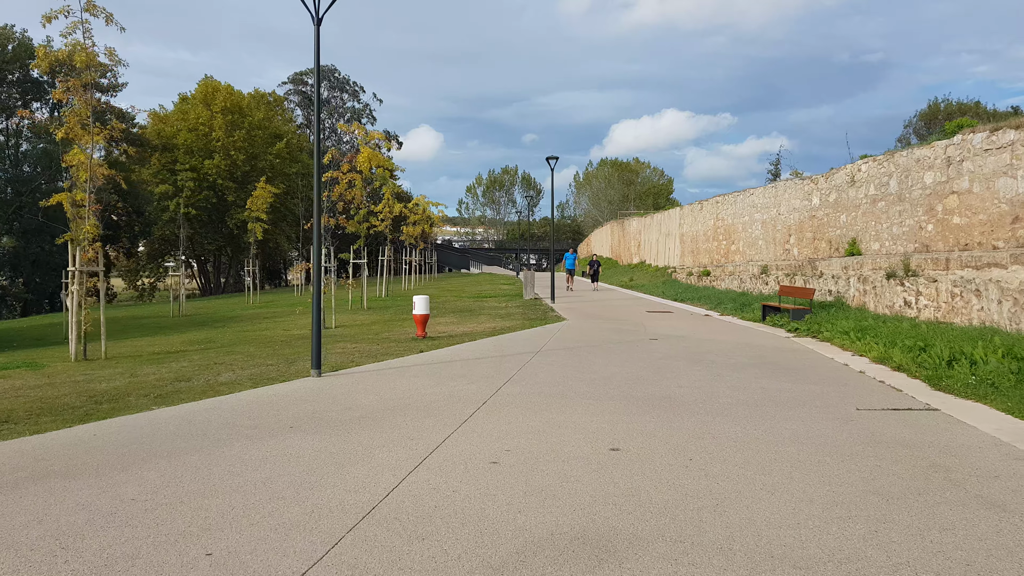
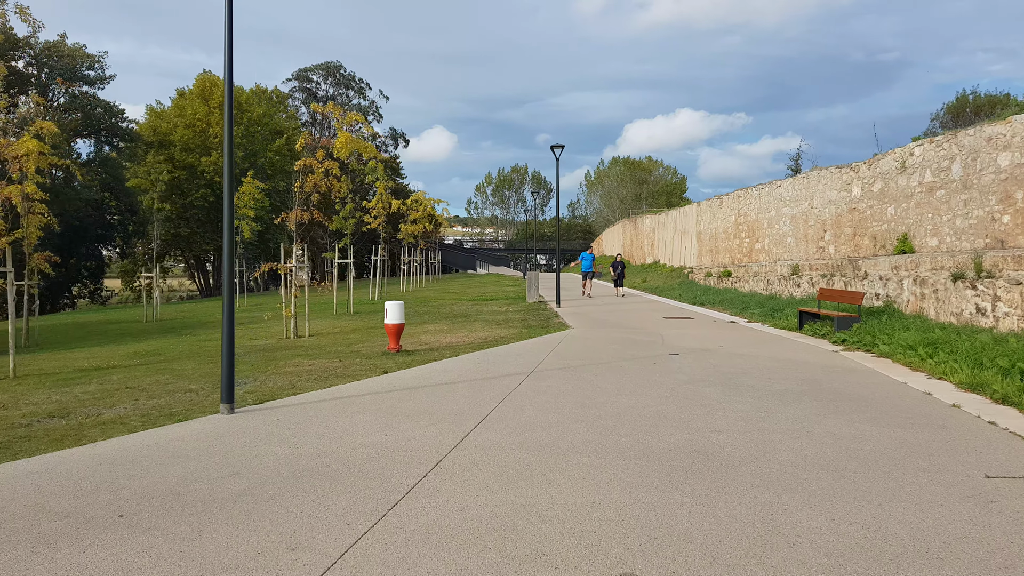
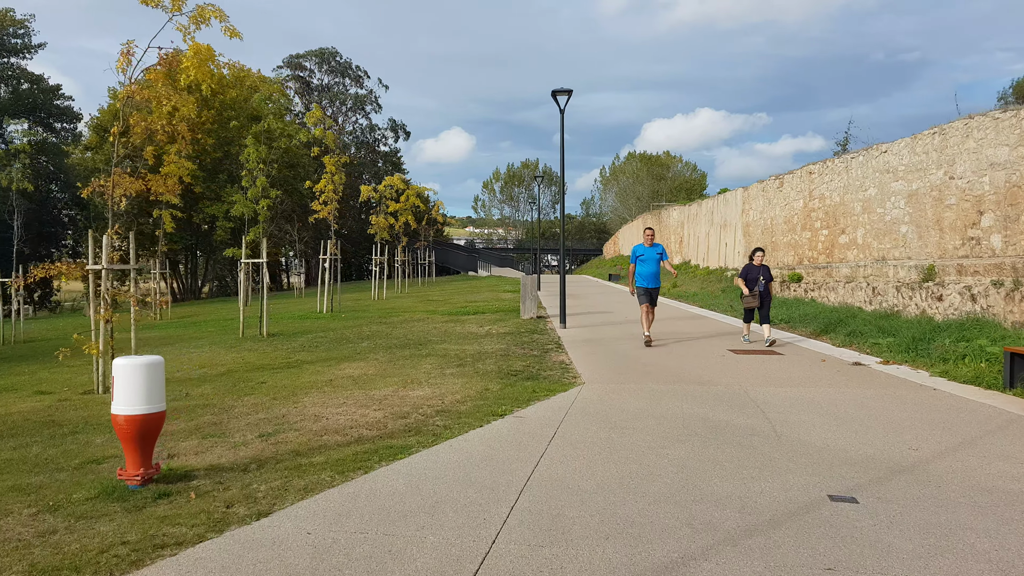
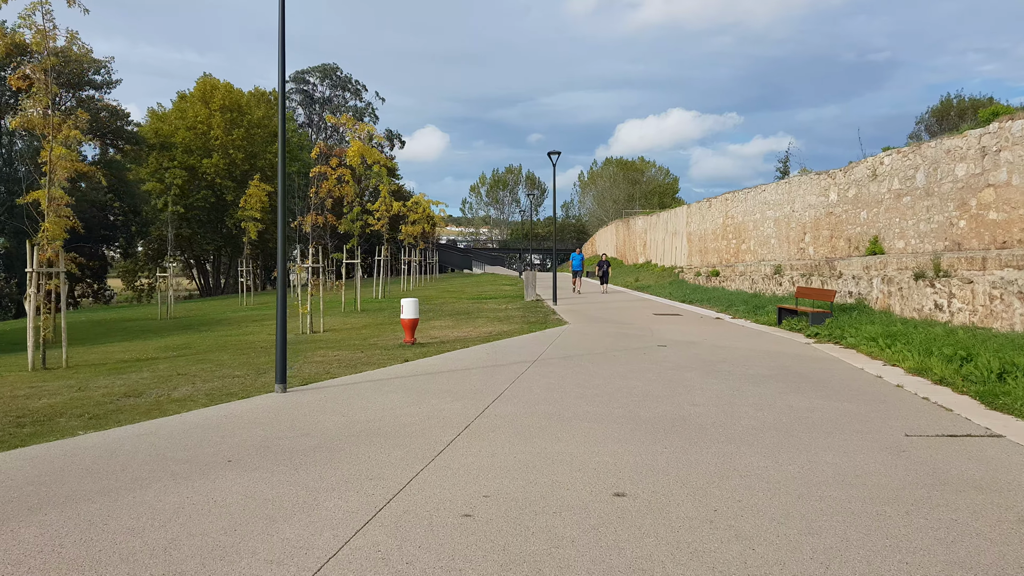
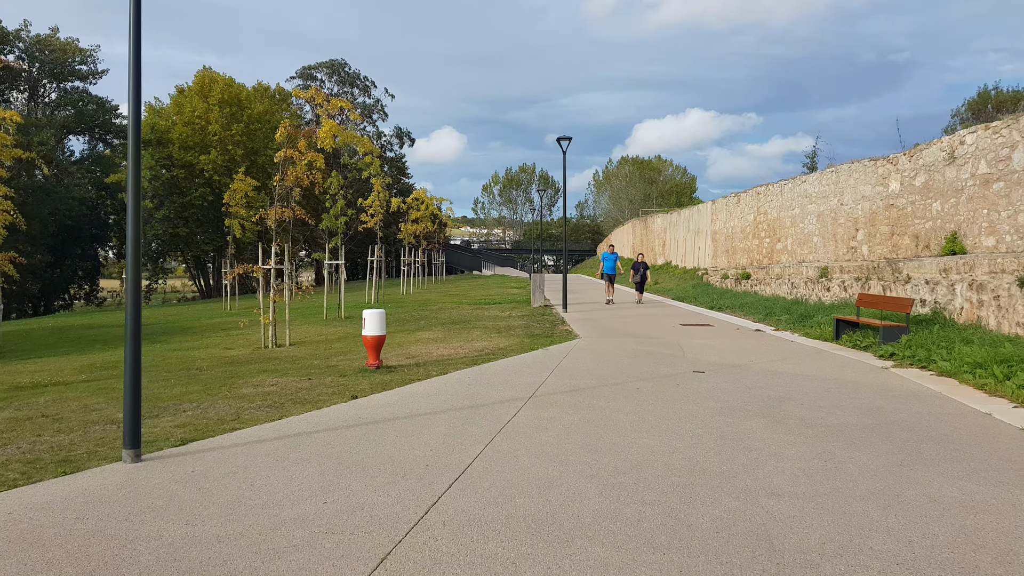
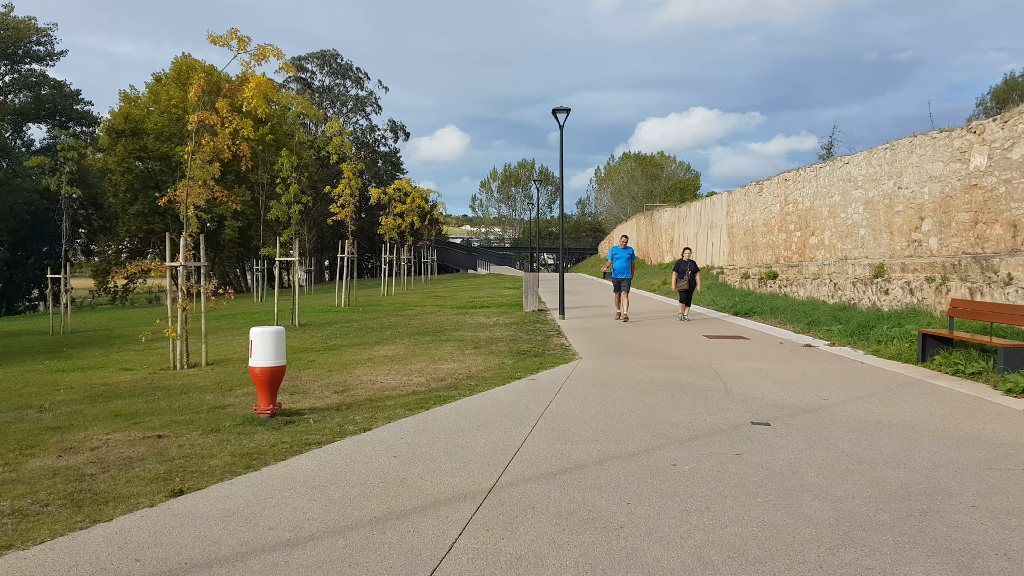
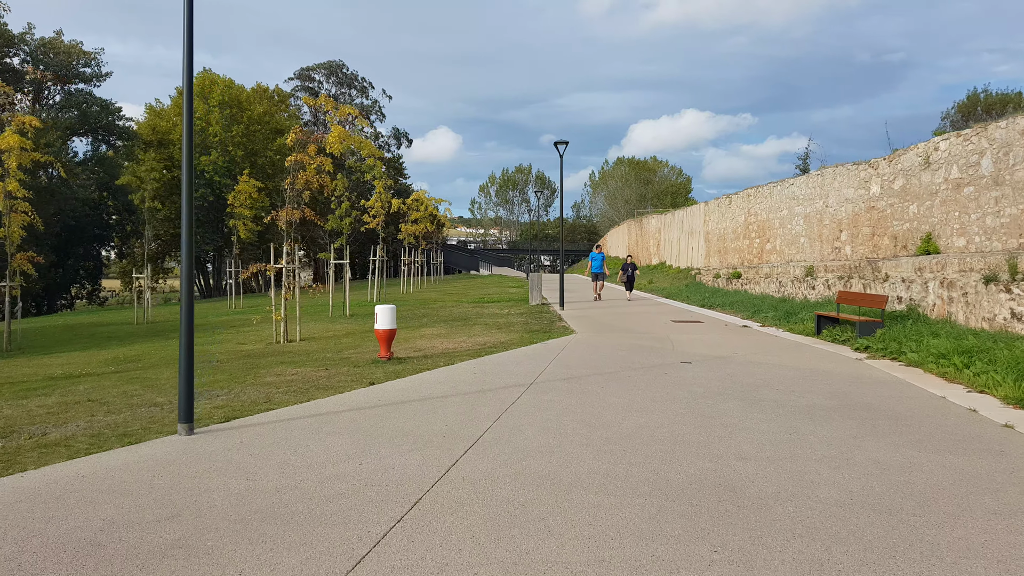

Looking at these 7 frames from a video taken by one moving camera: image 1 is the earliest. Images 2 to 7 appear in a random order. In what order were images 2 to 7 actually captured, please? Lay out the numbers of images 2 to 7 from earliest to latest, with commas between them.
4, 2, 7, 5, 6, 3
